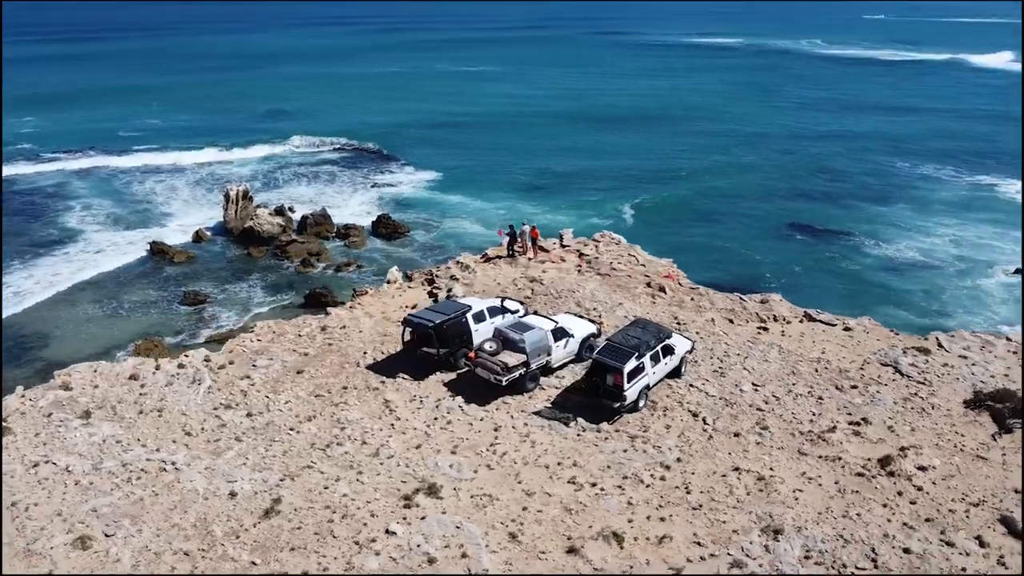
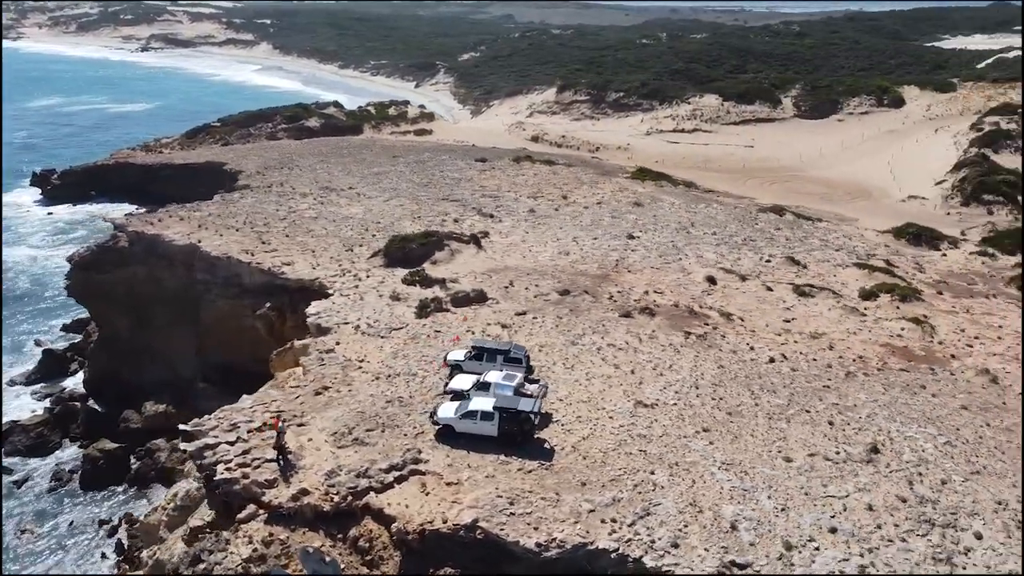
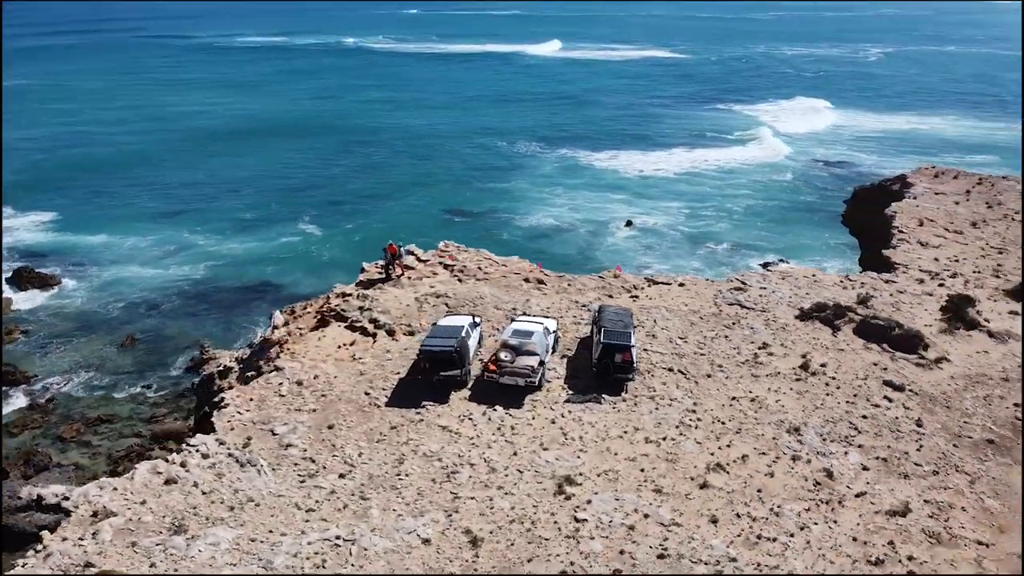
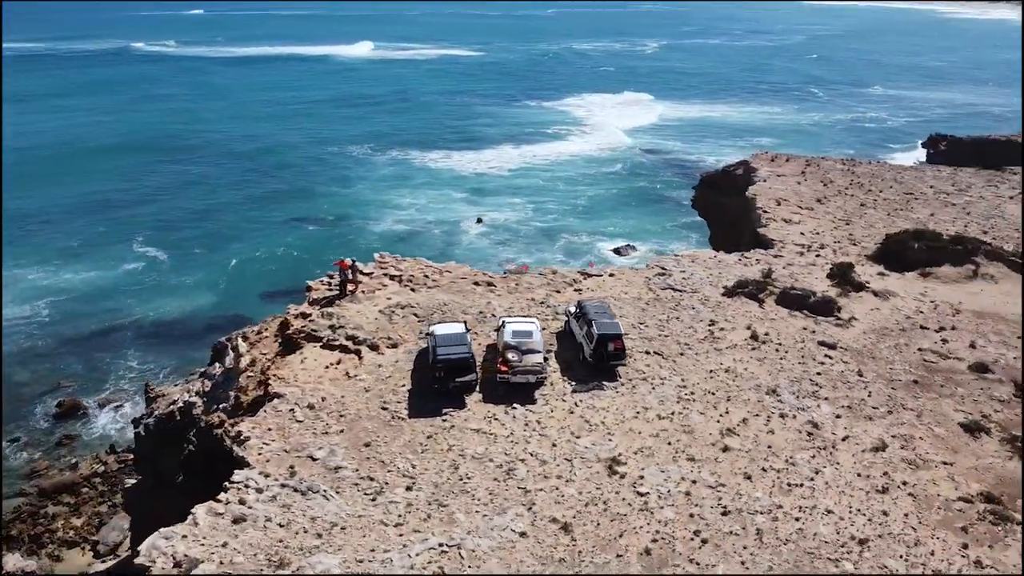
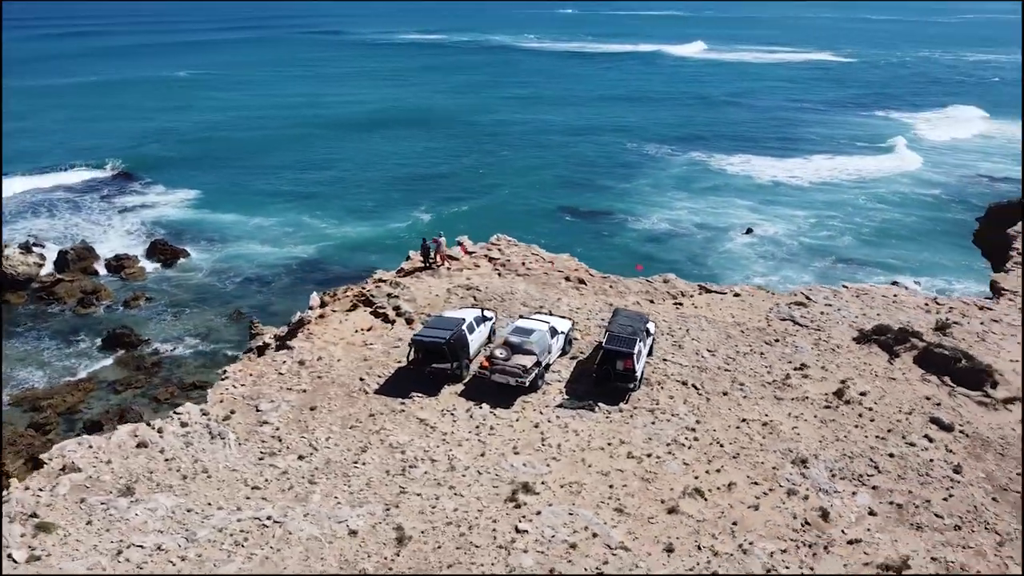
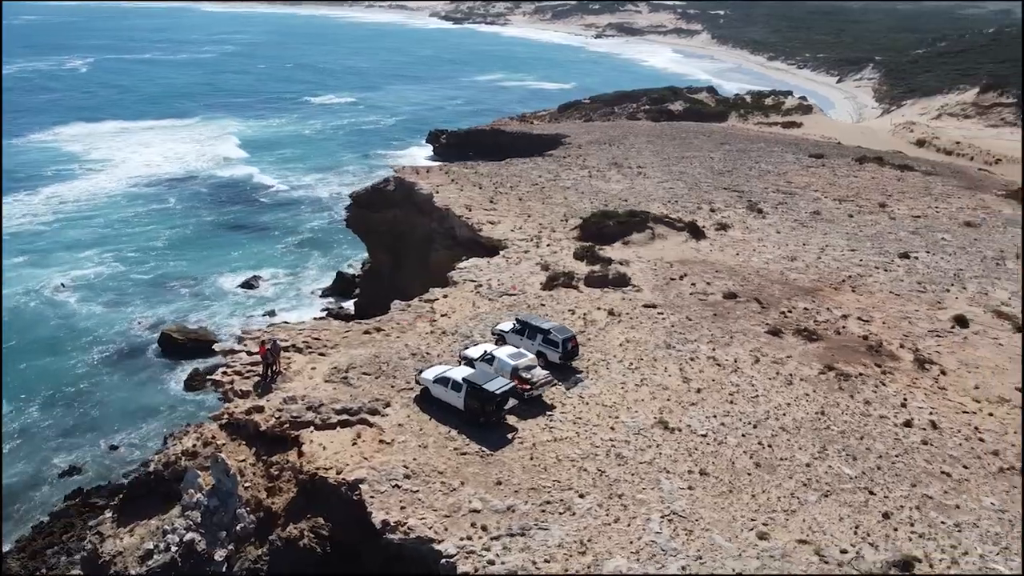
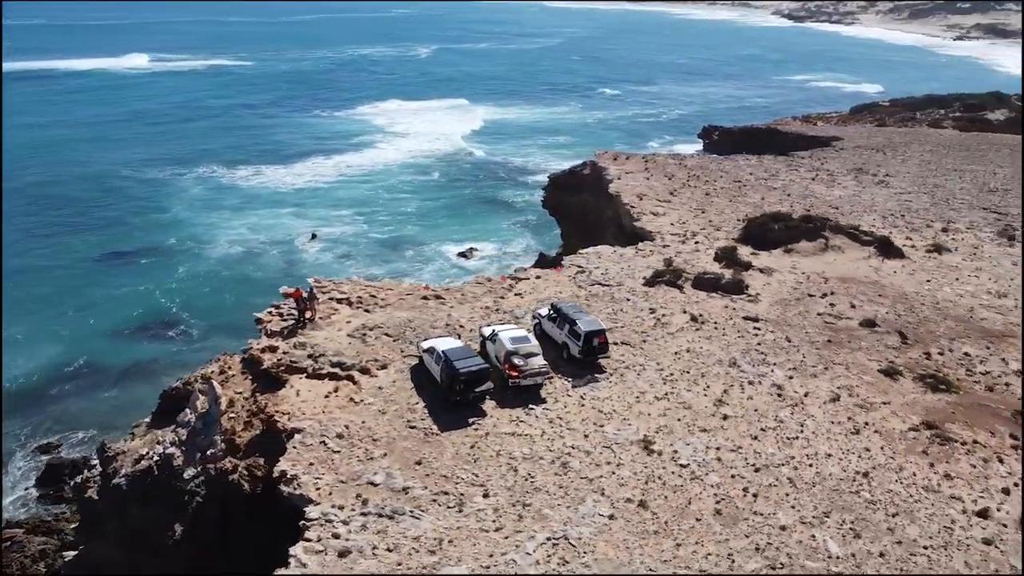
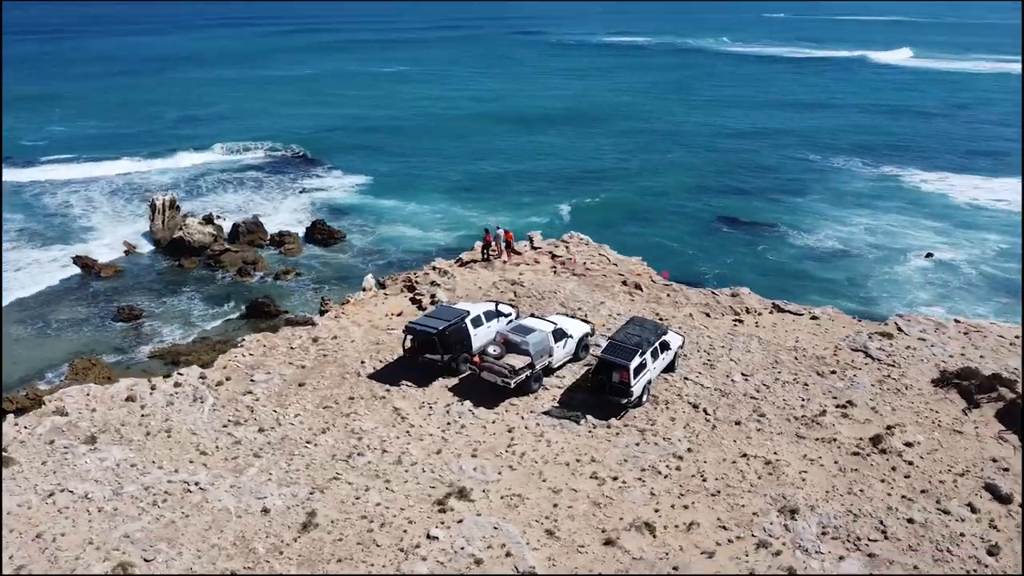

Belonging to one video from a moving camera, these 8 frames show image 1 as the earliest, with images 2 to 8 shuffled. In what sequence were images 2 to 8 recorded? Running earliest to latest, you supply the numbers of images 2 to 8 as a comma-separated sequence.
8, 5, 3, 4, 7, 6, 2
